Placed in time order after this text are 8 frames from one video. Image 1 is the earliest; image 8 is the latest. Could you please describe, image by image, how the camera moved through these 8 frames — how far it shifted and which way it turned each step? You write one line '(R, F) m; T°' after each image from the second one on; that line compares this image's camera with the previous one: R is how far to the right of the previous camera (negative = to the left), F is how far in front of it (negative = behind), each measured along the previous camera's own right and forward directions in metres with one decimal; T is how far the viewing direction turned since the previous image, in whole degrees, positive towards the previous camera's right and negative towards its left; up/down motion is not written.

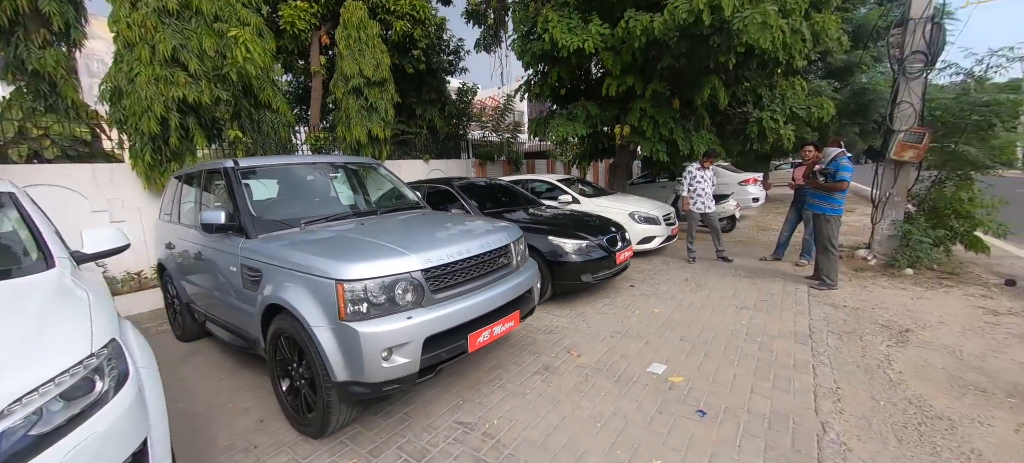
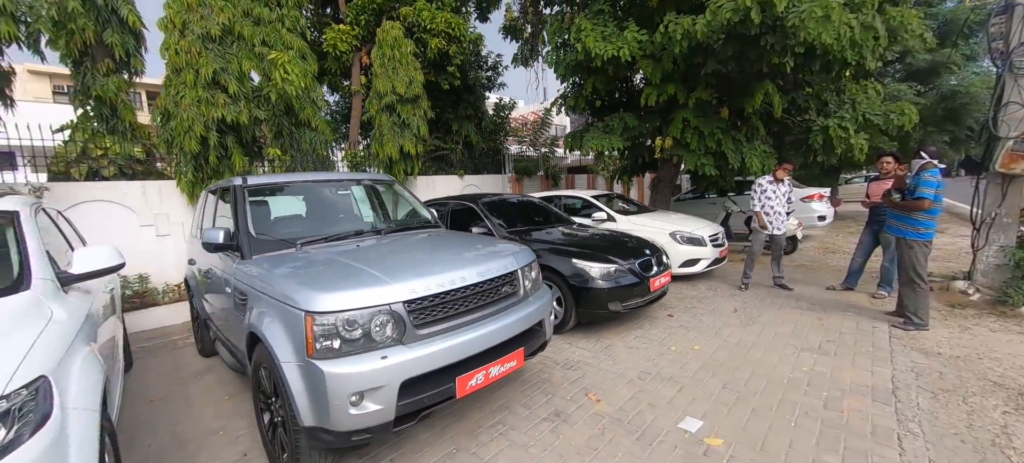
(+0.3, +0.3) m; -7°
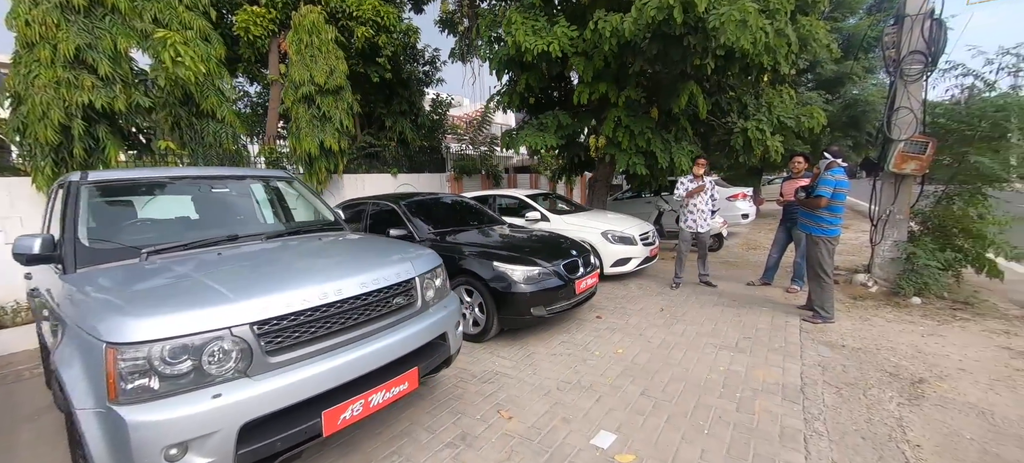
(+0.4, +0.3) m; +7°
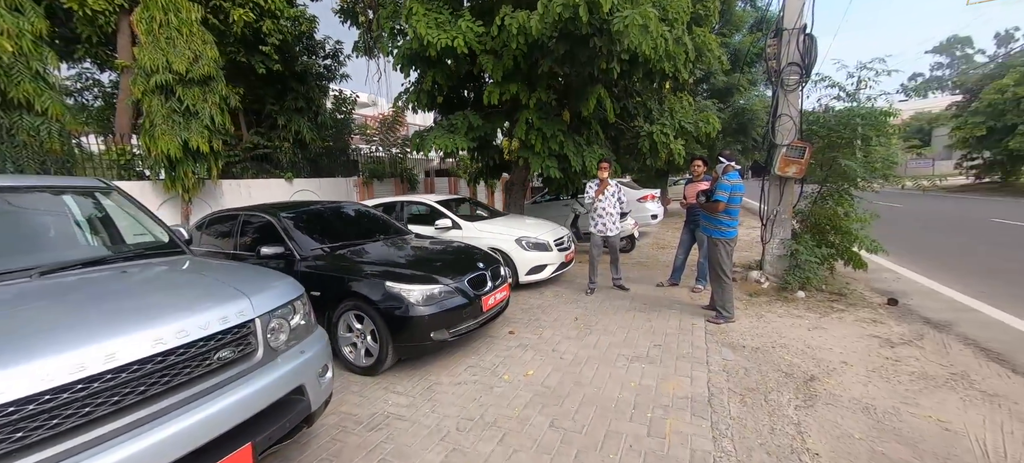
(+0.3, +0.4) m; +10°
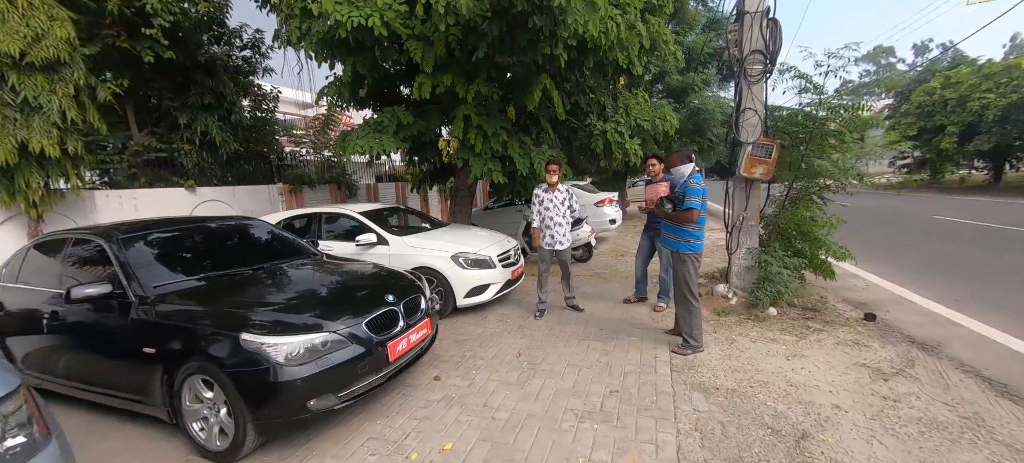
(+0.4, +0.8) m; +5°
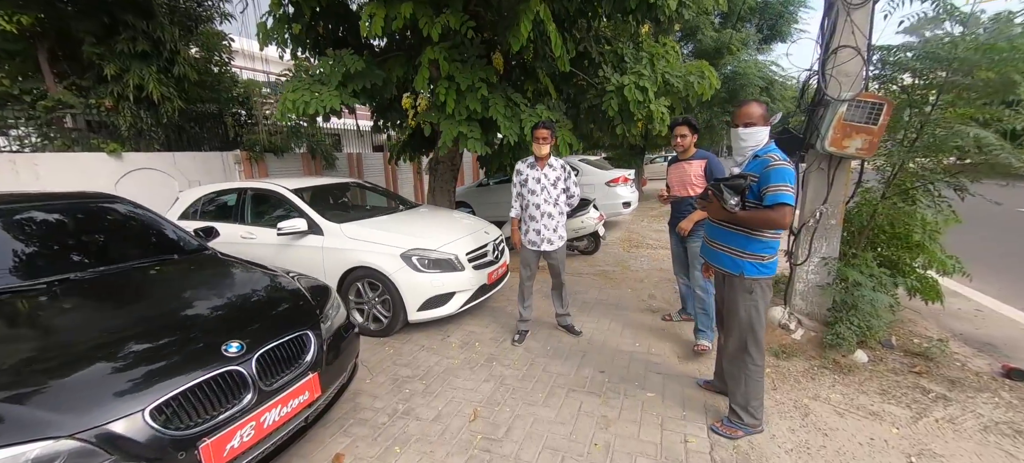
(+0.3, +1.3) m; -2°
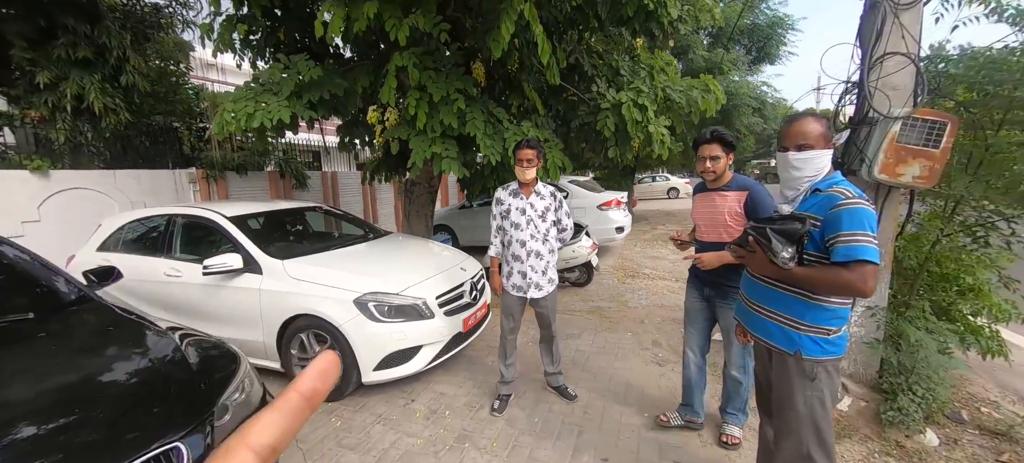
(+0.1, +0.6) m; +2°
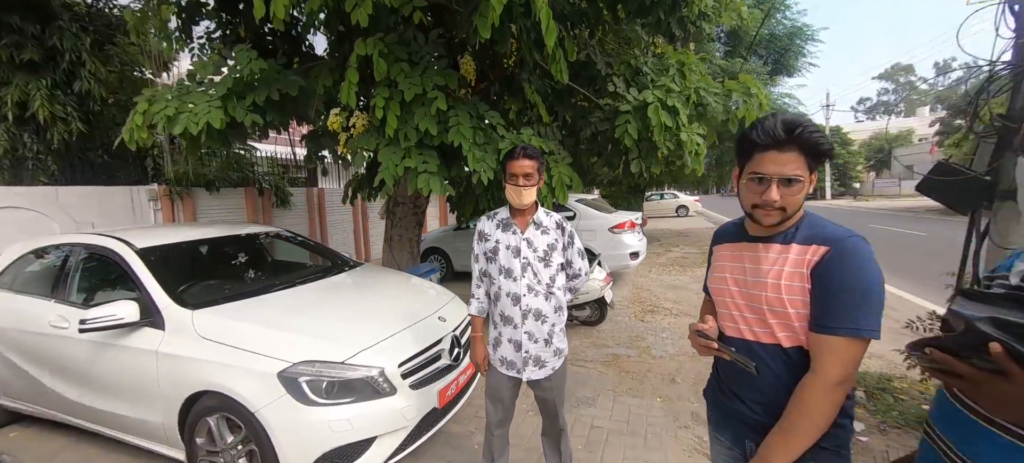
(+0.1, +0.8) m; -1°
